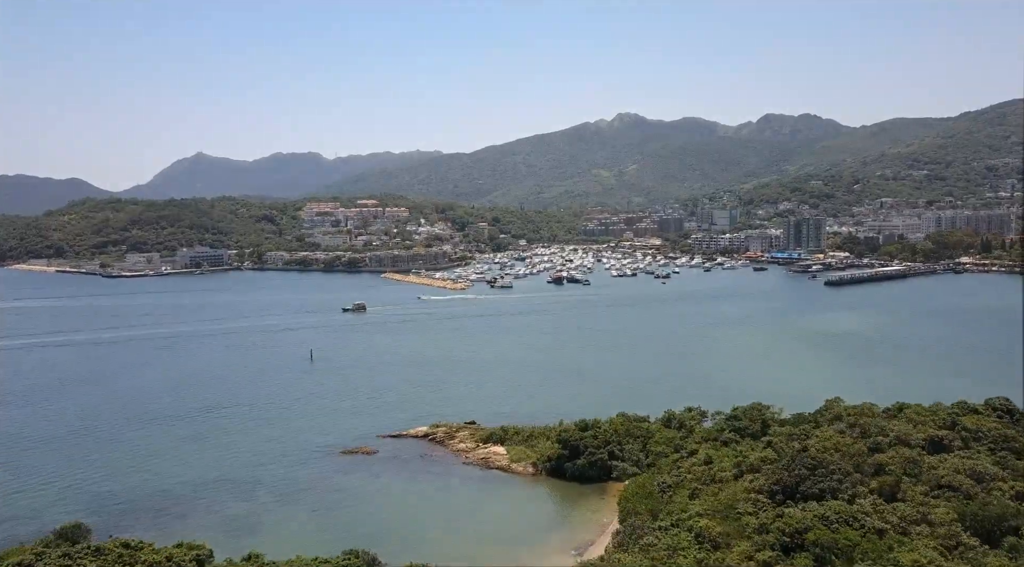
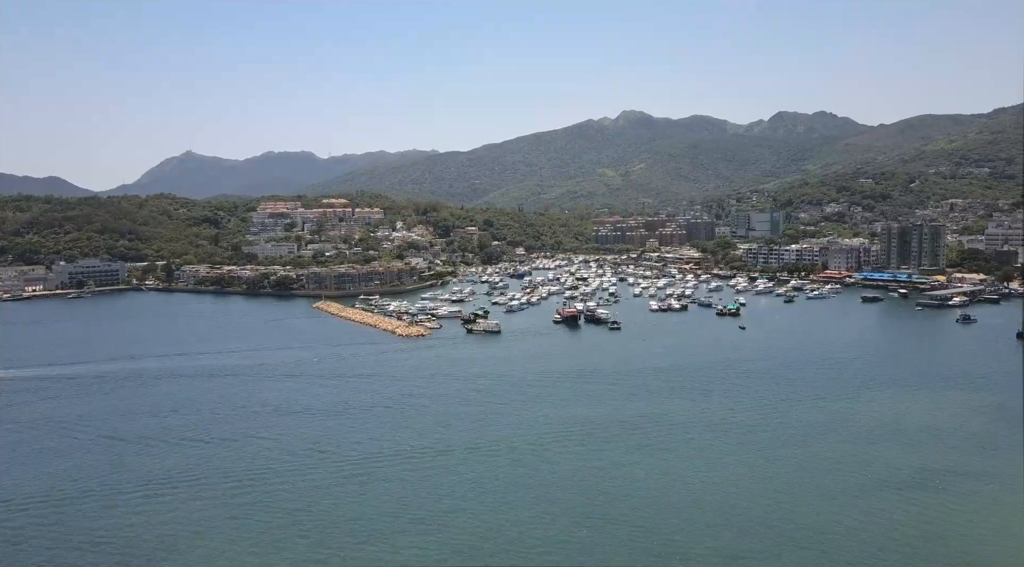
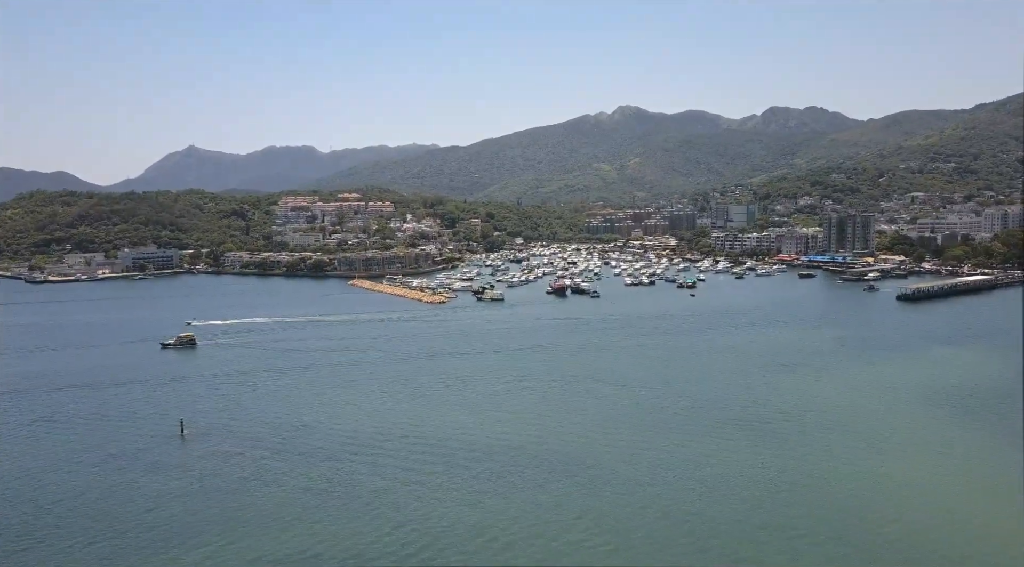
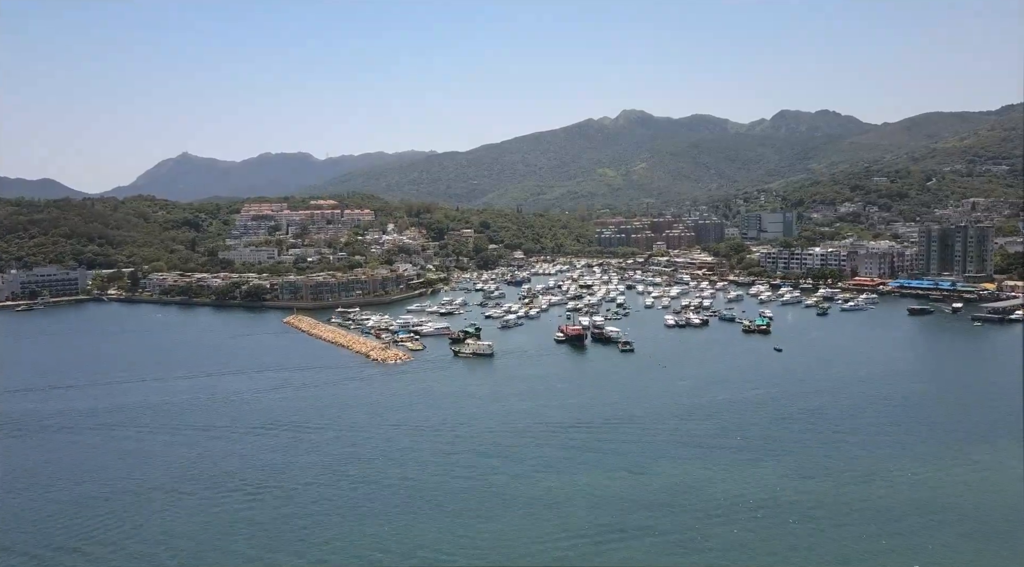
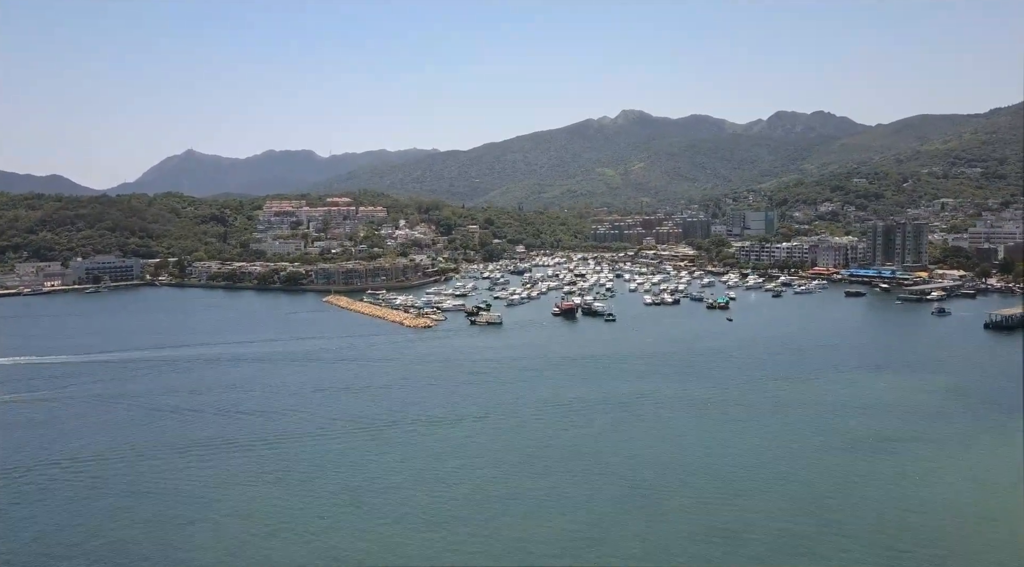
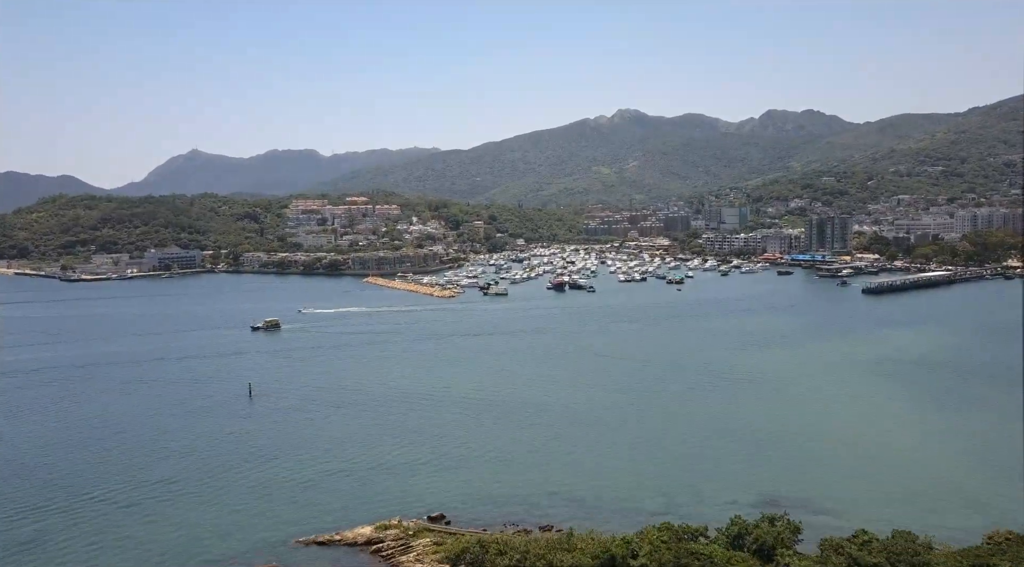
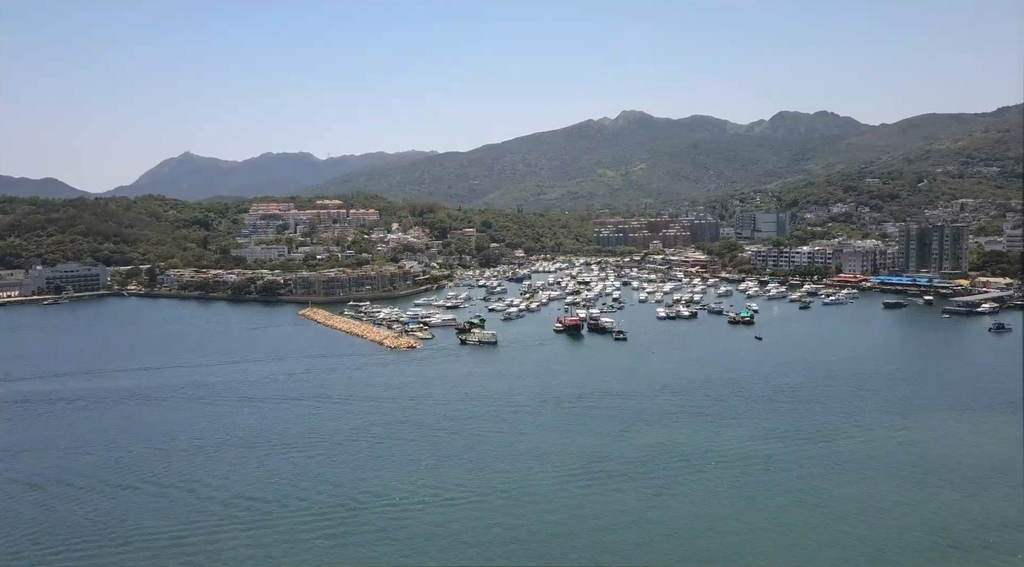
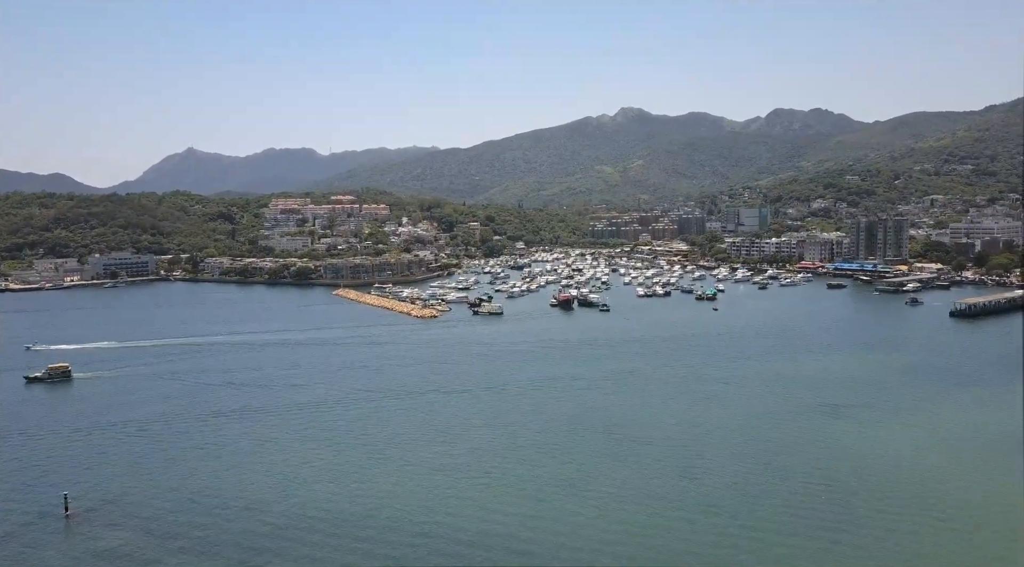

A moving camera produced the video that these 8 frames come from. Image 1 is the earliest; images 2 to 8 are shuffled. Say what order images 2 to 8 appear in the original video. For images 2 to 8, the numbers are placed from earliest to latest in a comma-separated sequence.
6, 3, 8, 5, 2, 7, 4
